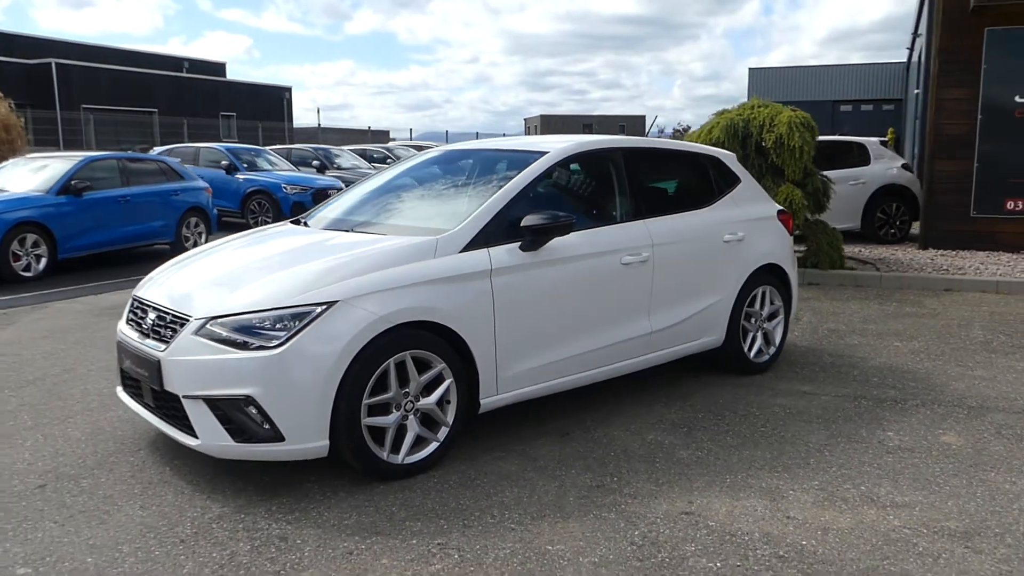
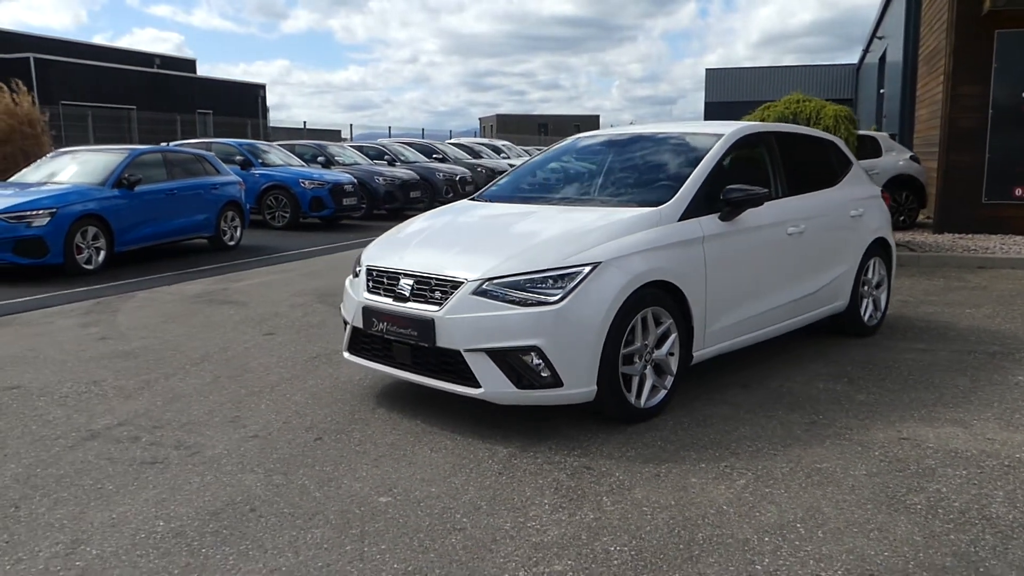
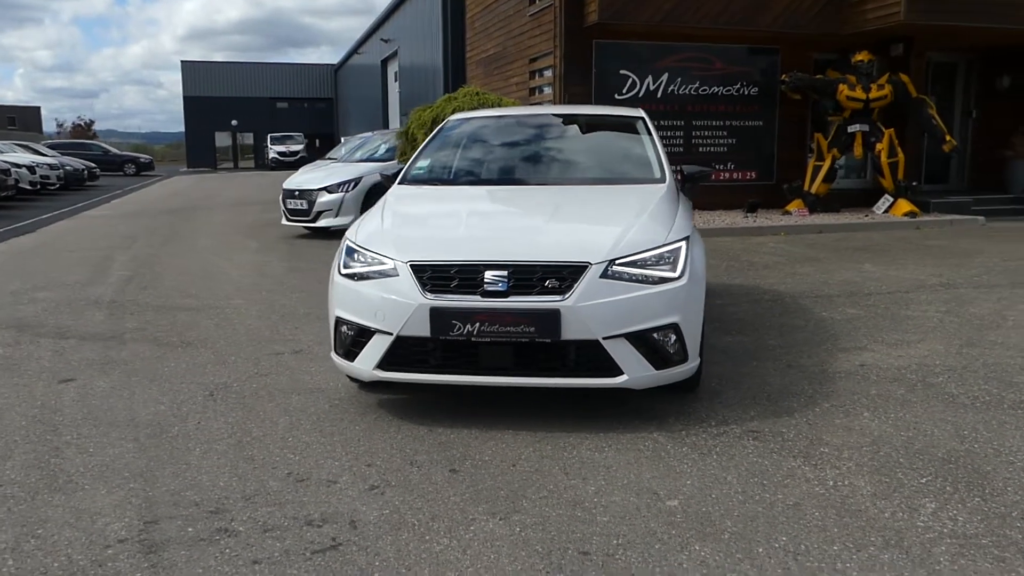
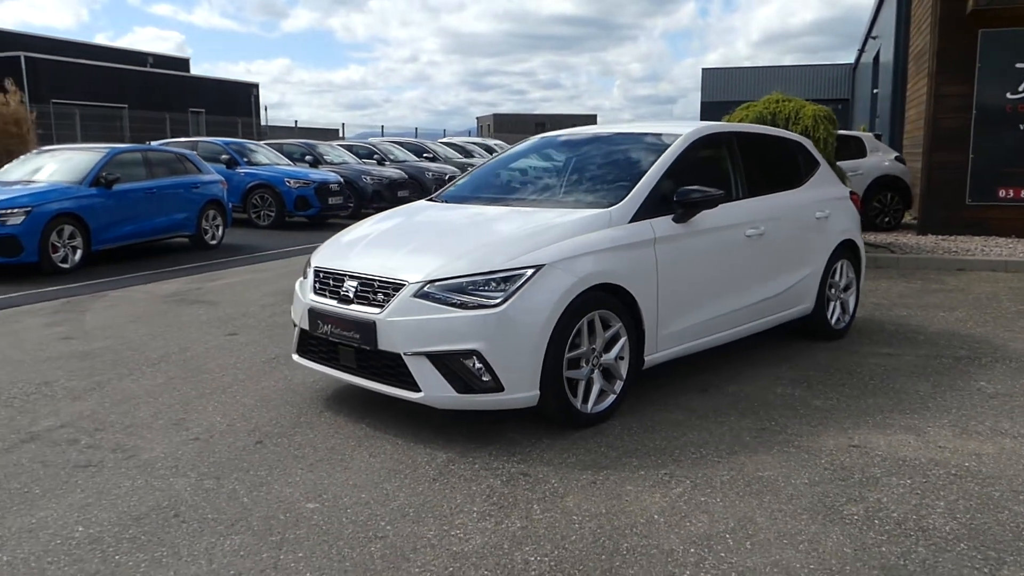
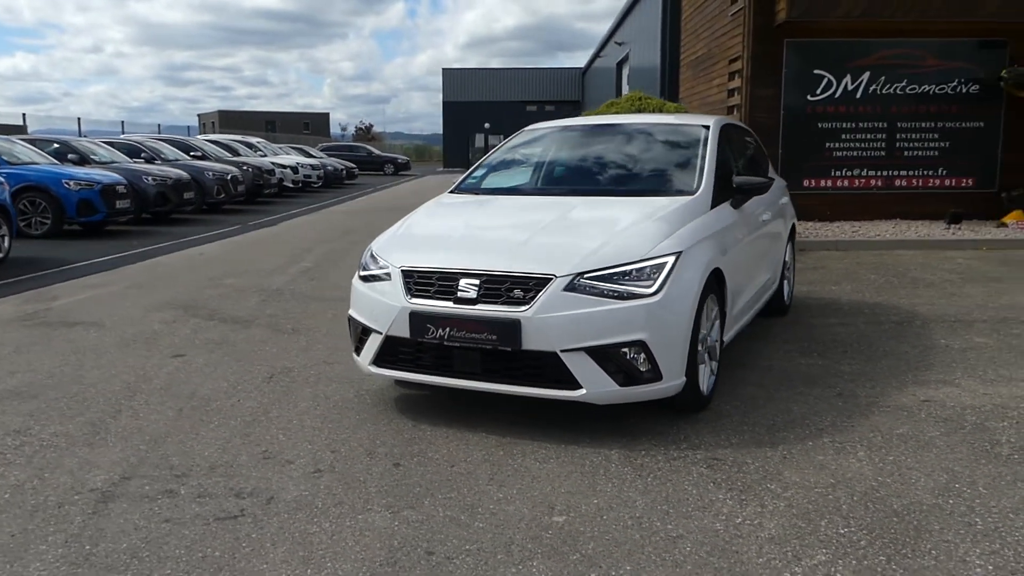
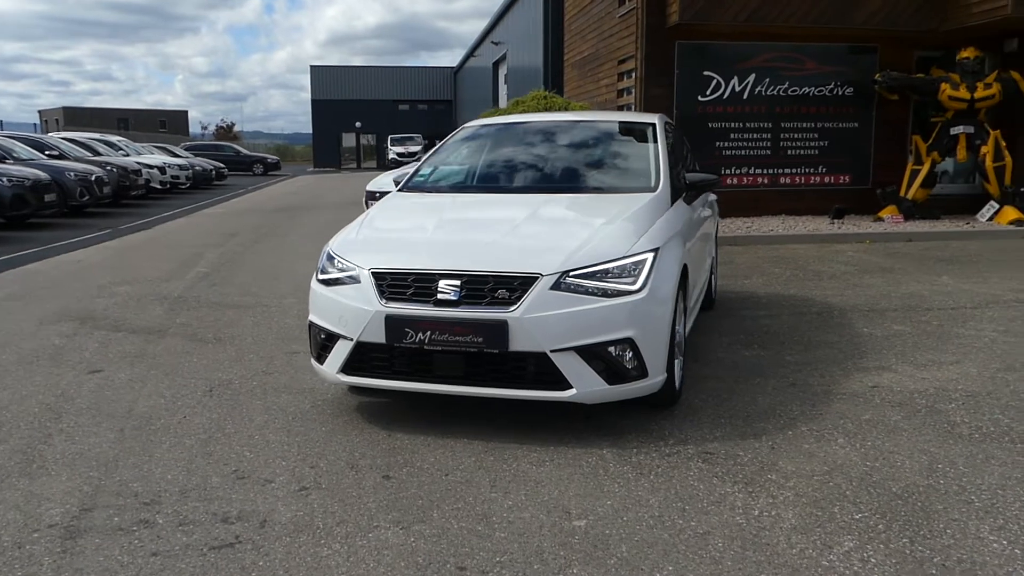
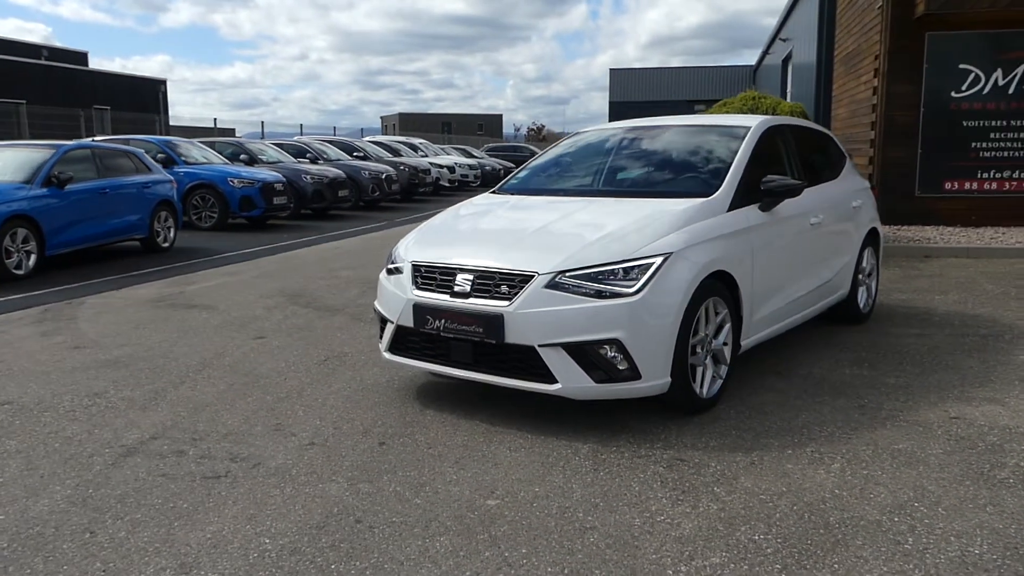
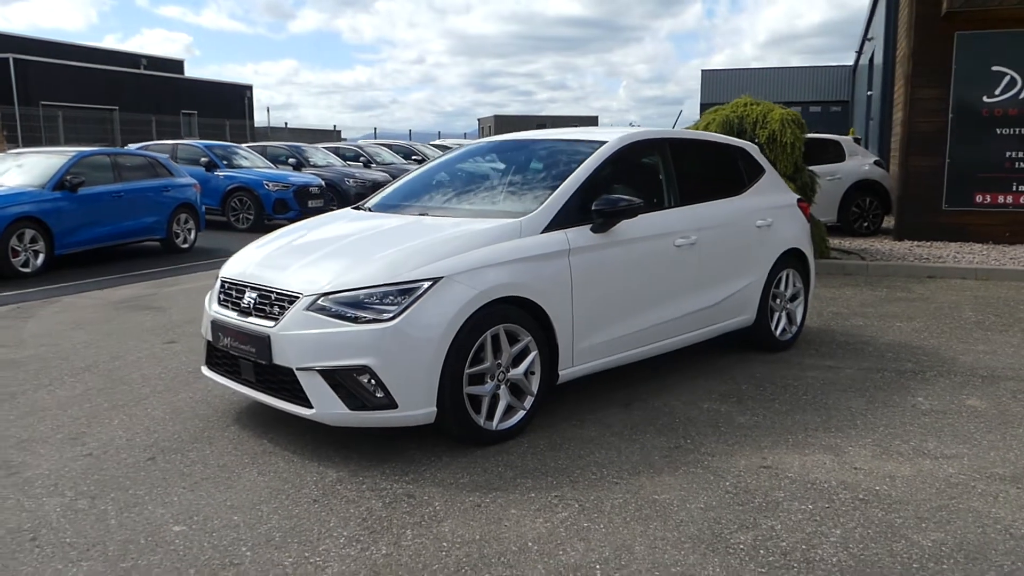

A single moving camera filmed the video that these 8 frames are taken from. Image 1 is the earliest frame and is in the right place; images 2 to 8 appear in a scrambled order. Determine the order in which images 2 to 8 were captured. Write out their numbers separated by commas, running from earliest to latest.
8, 4, 2, 7, 5, 6, 3
